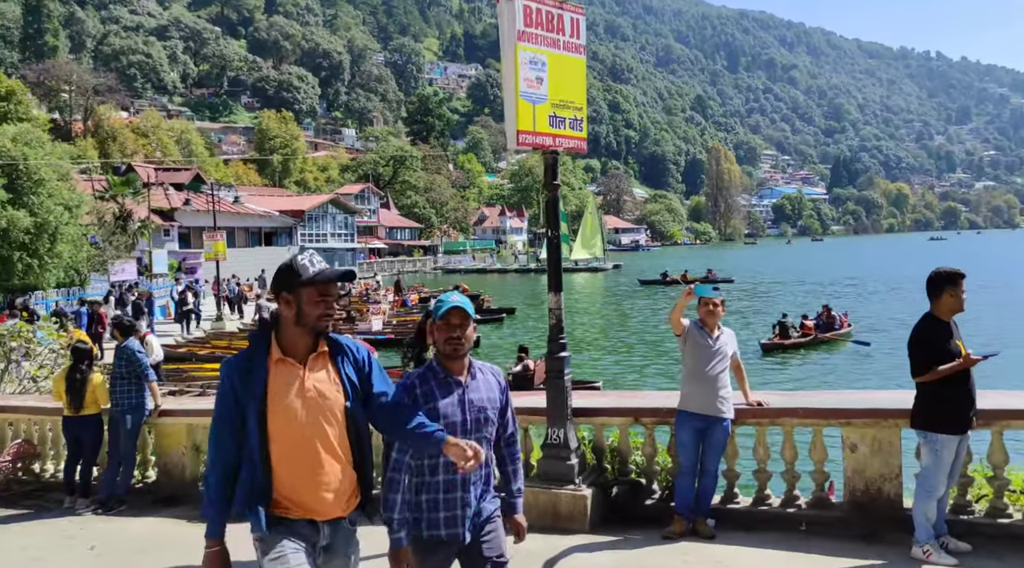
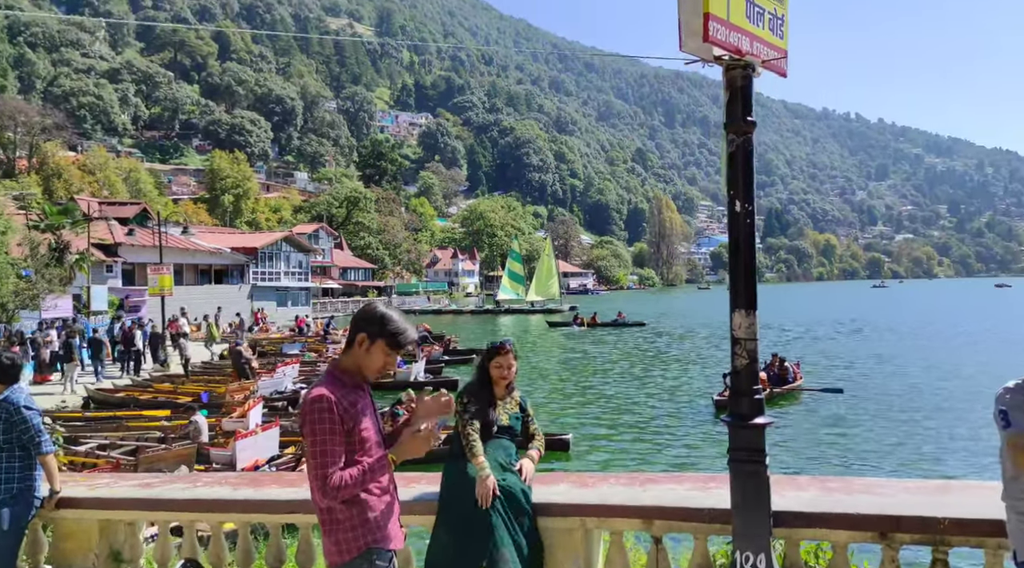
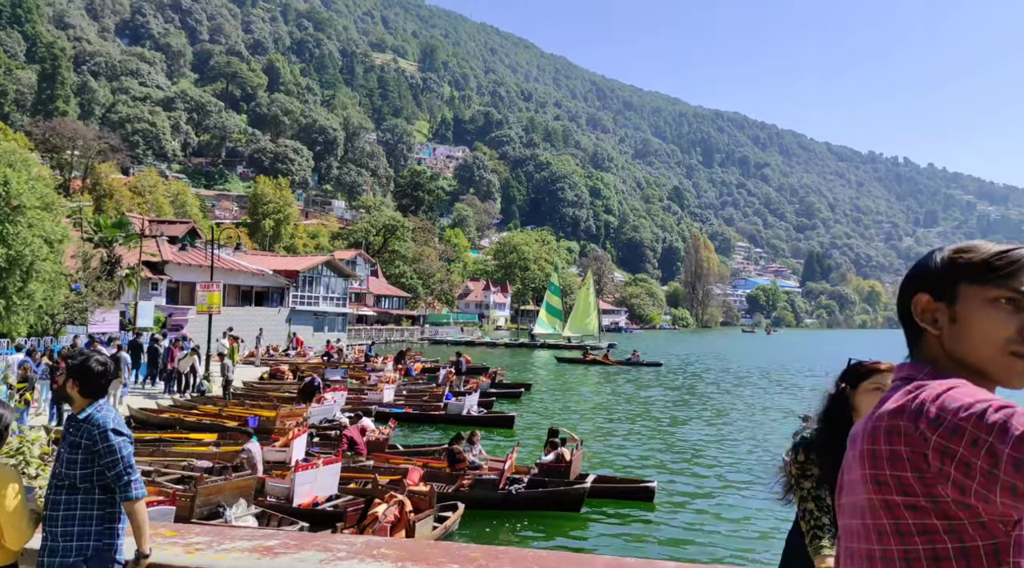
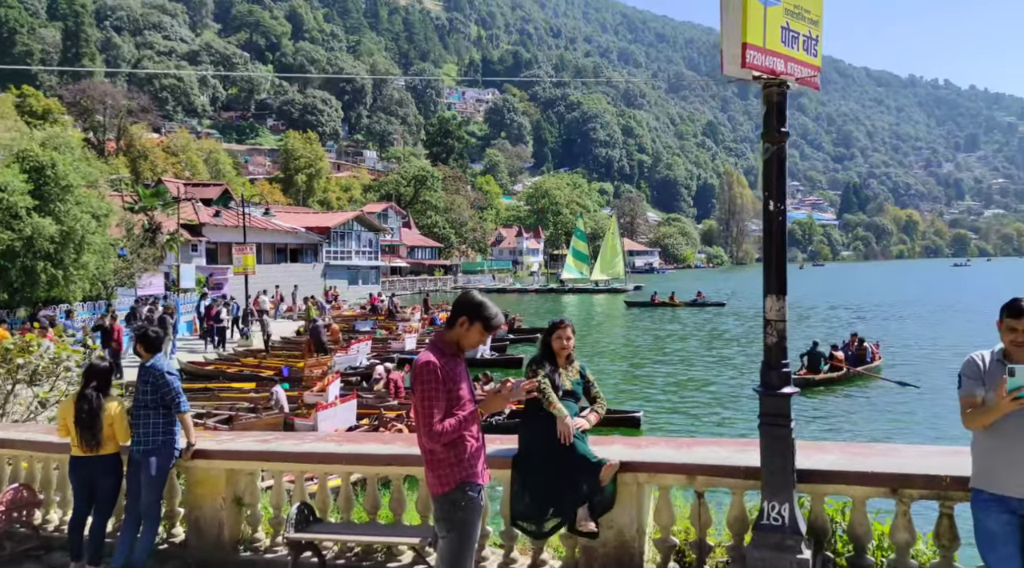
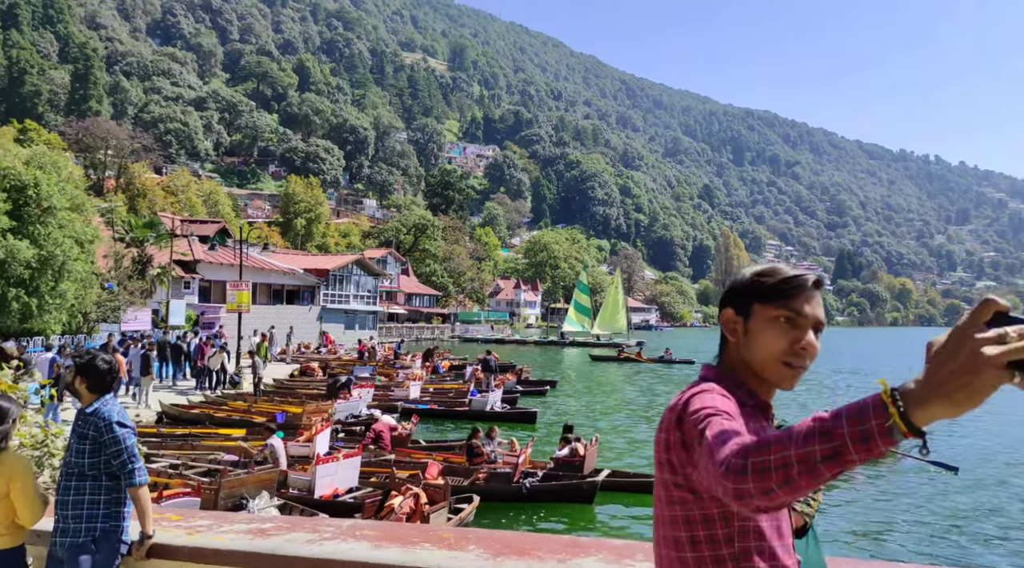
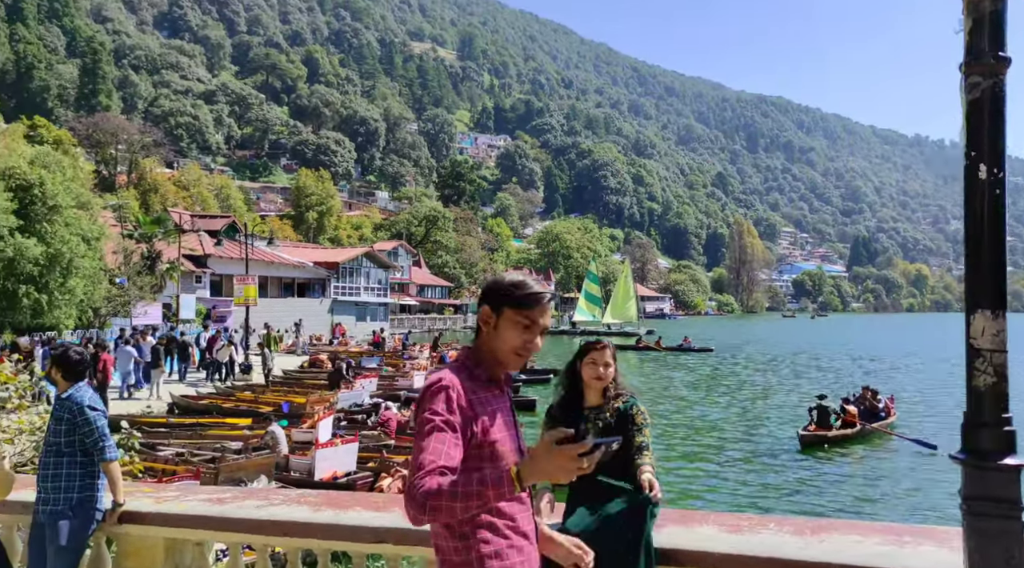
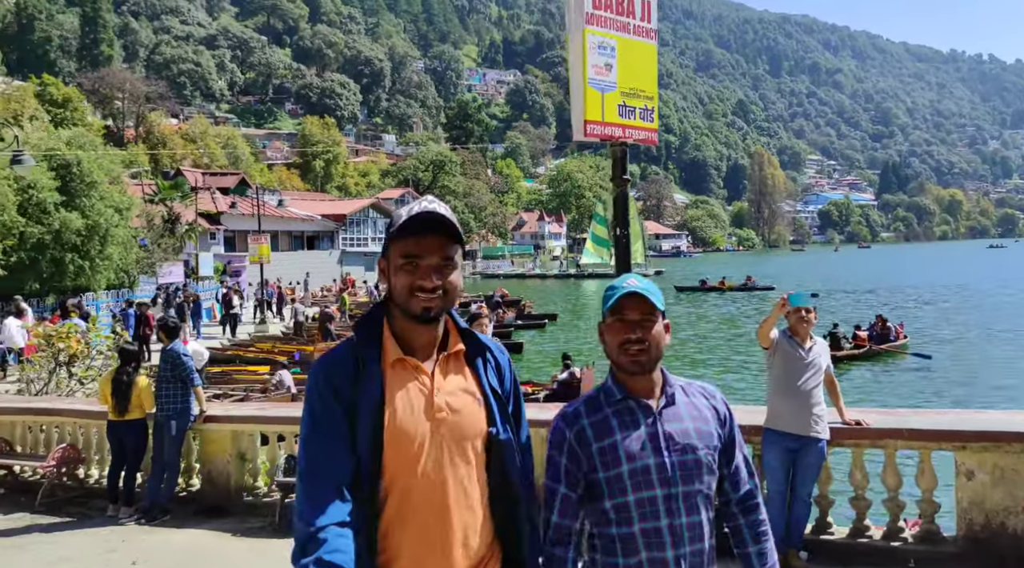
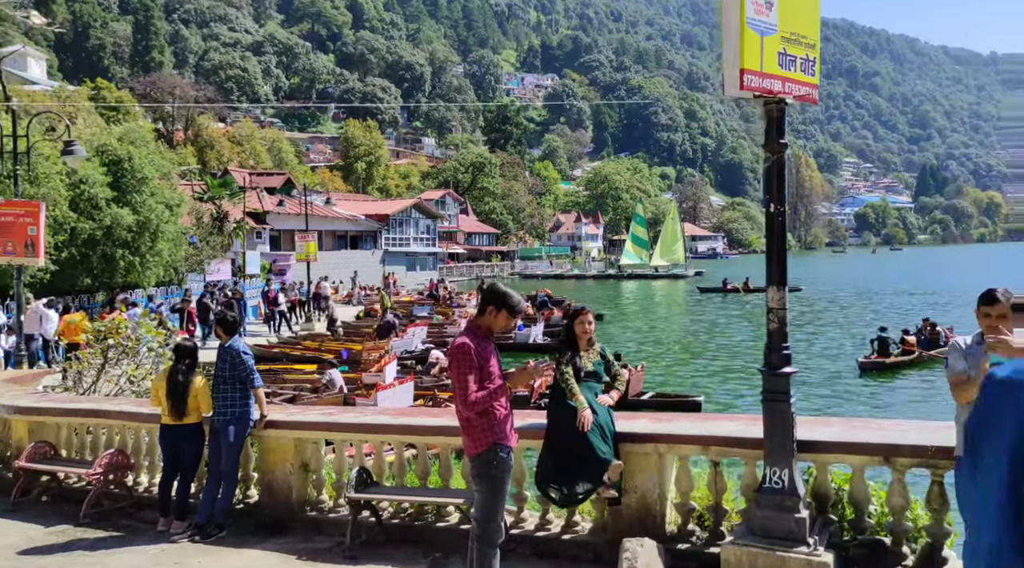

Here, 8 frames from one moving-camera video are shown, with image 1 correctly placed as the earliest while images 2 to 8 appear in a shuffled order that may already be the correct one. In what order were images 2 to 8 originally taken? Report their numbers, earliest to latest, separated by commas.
7, 8, 4, 2, 6, 5, 3
